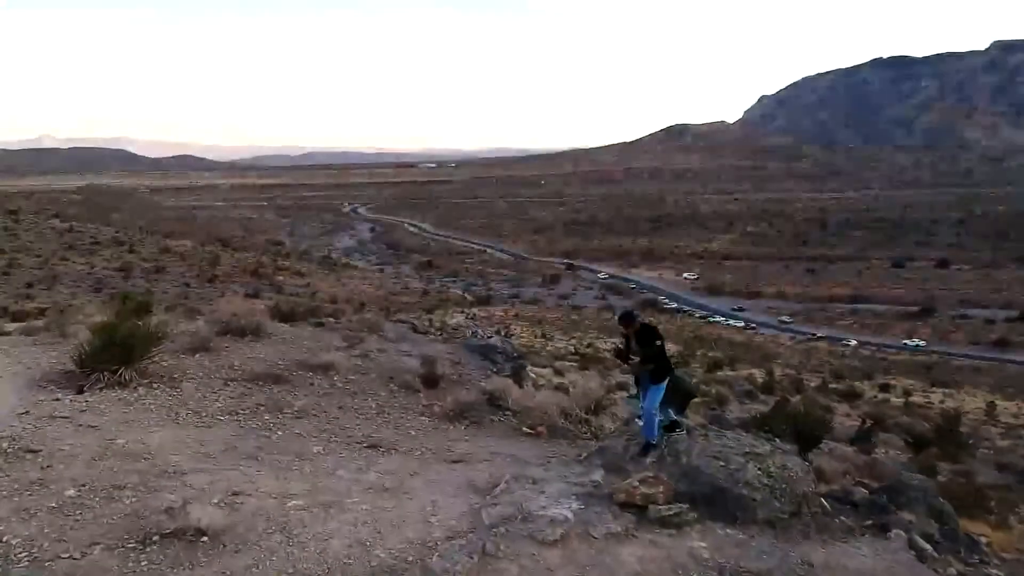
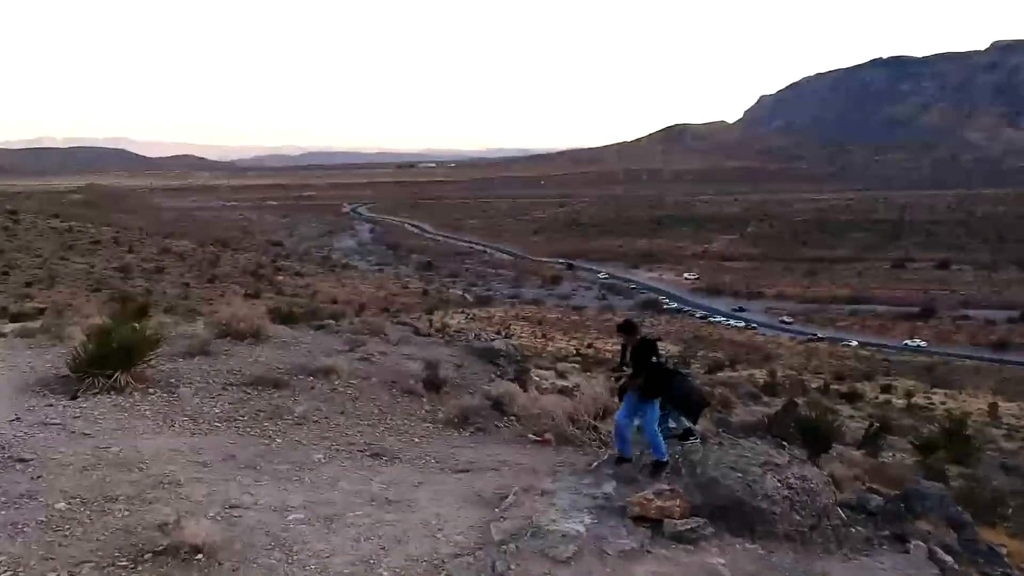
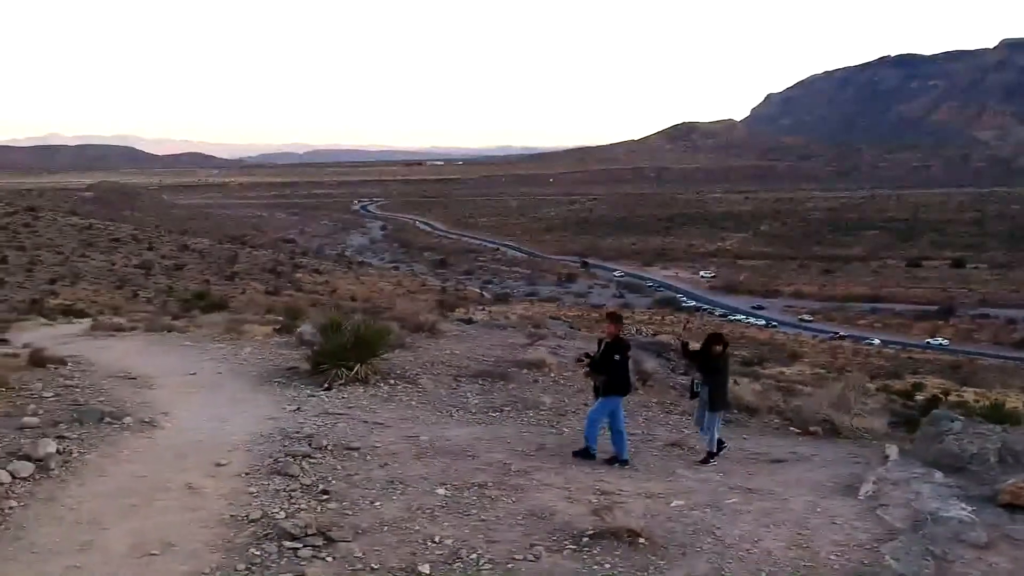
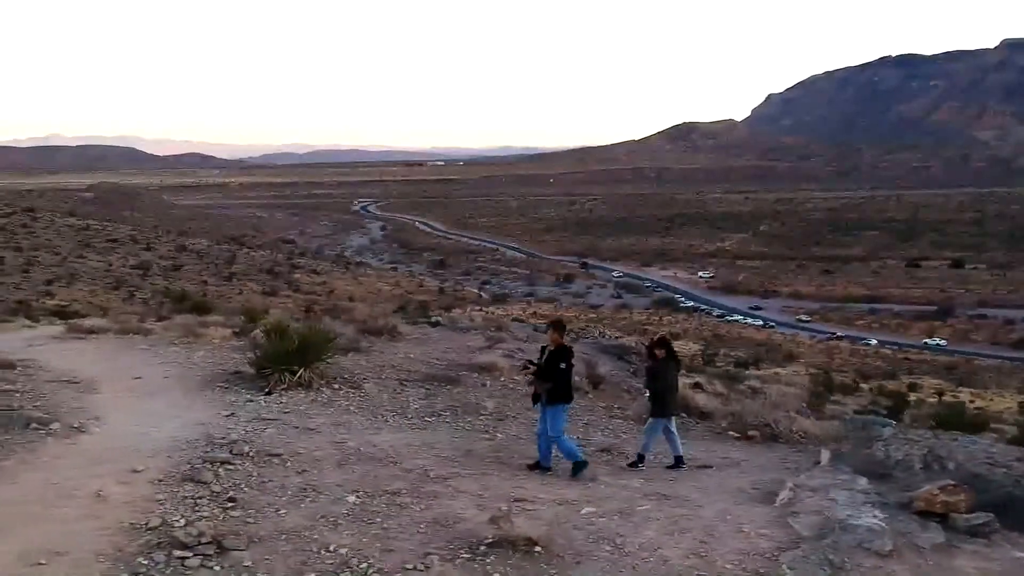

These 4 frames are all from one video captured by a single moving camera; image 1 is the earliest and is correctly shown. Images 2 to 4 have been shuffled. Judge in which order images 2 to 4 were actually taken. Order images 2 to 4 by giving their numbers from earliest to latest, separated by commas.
2, 4, 3
